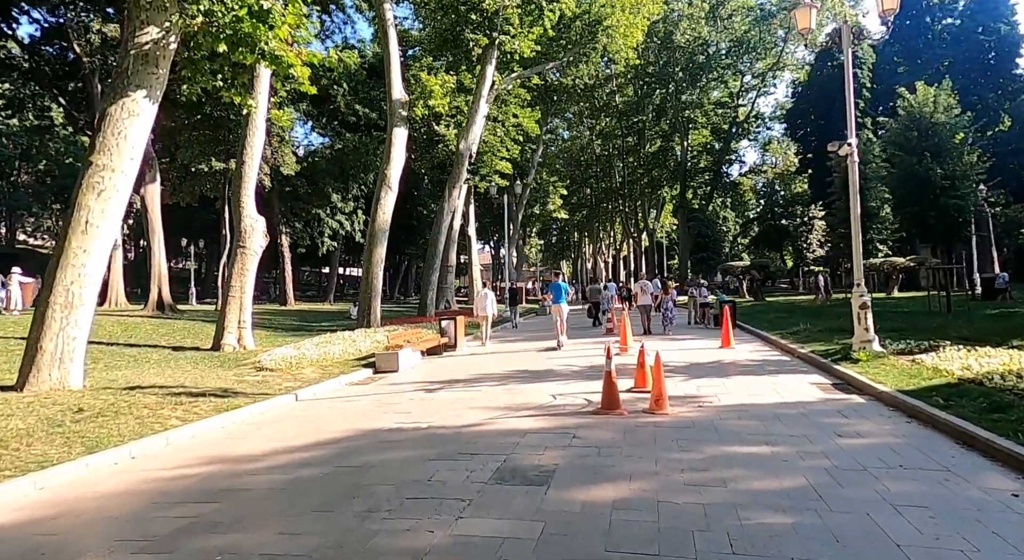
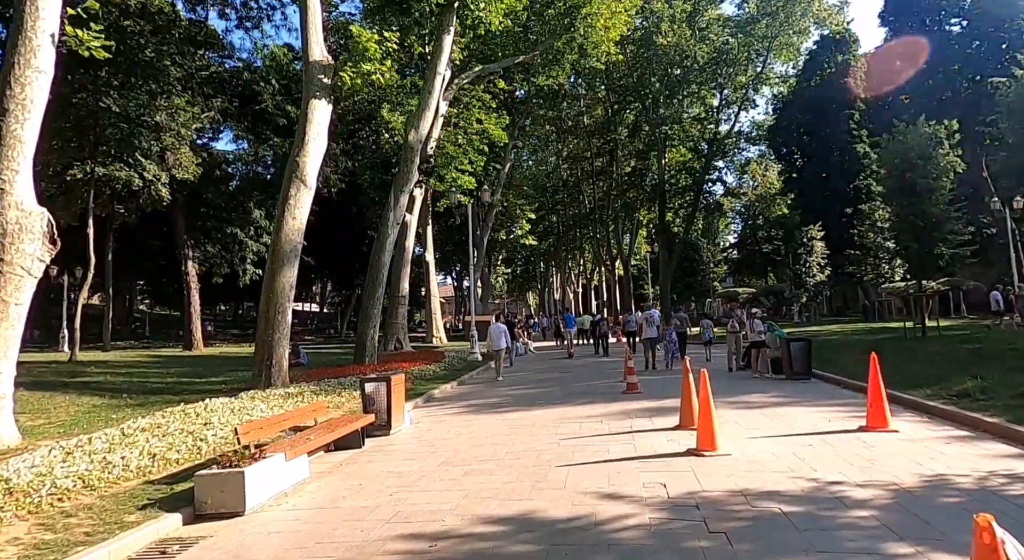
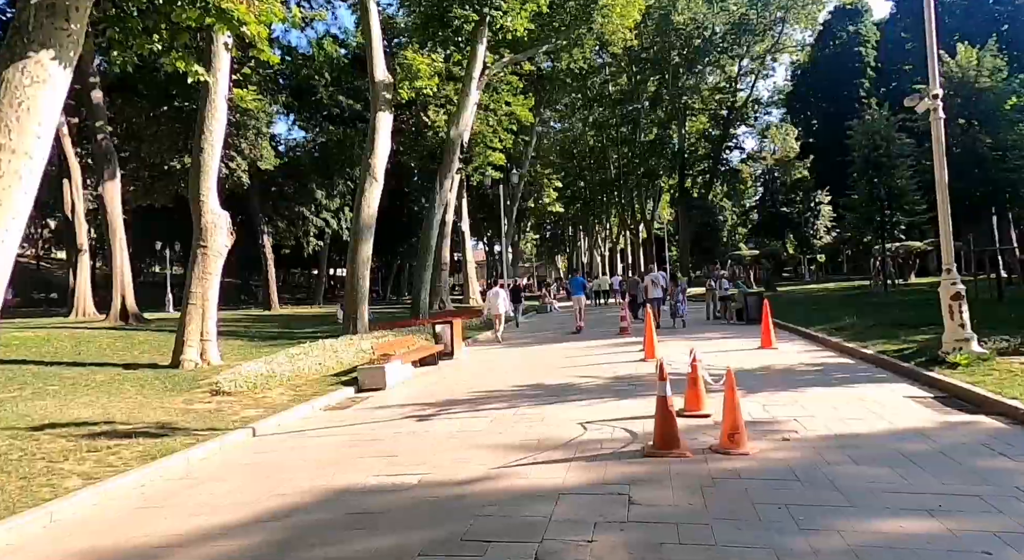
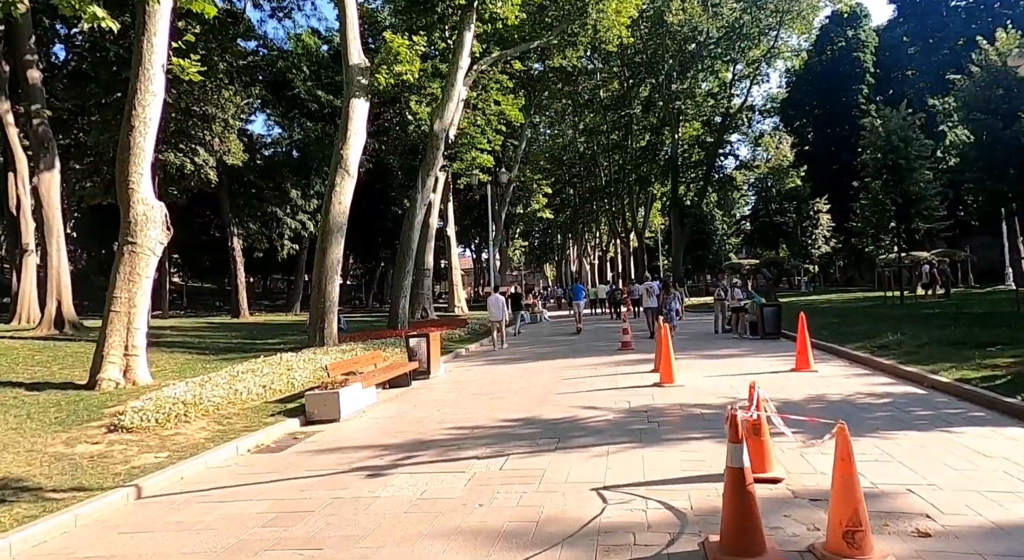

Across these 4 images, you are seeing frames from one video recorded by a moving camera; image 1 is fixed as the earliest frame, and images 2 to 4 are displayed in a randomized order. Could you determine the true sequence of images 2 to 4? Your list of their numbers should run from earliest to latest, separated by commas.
3, 4, 2
